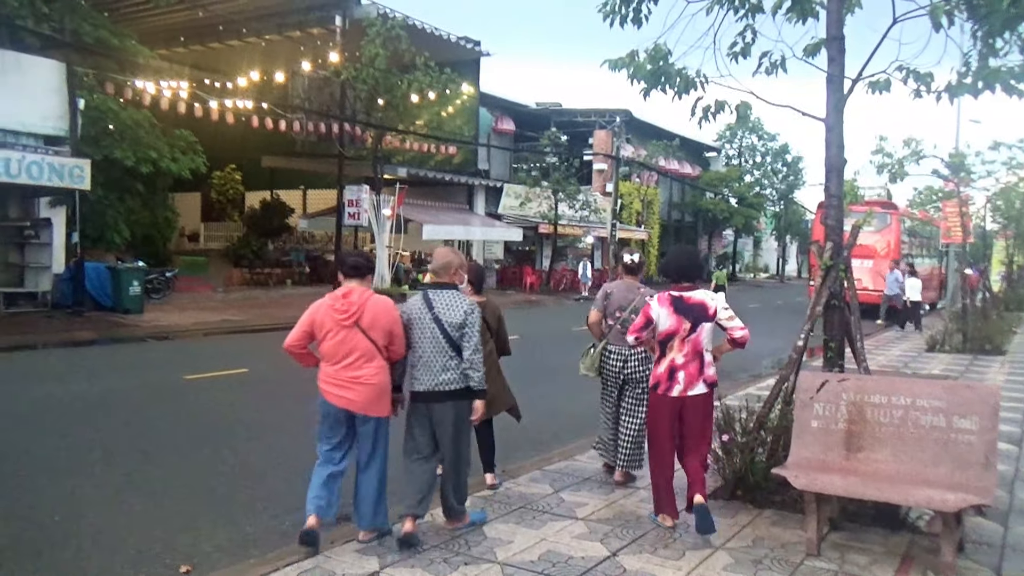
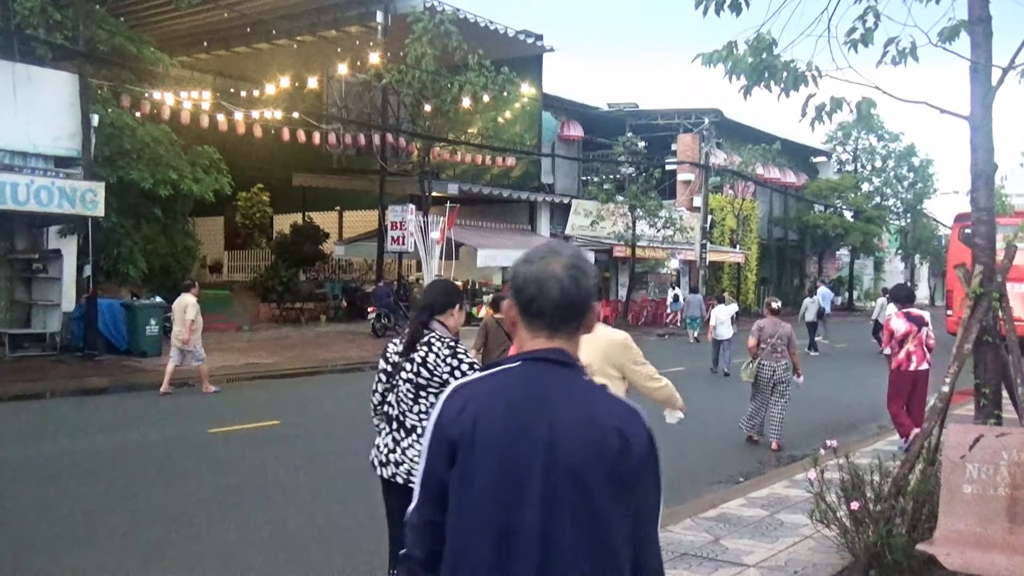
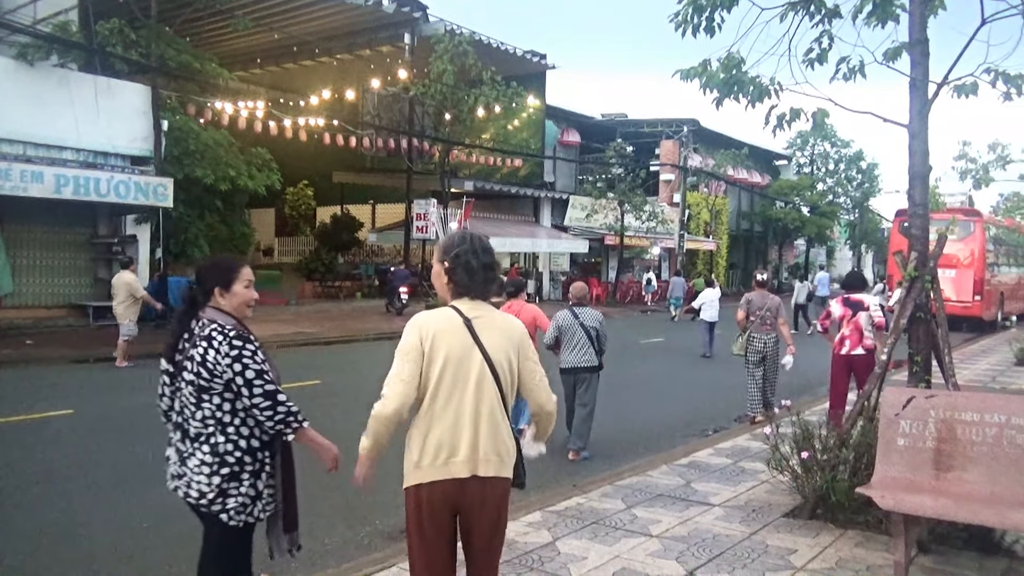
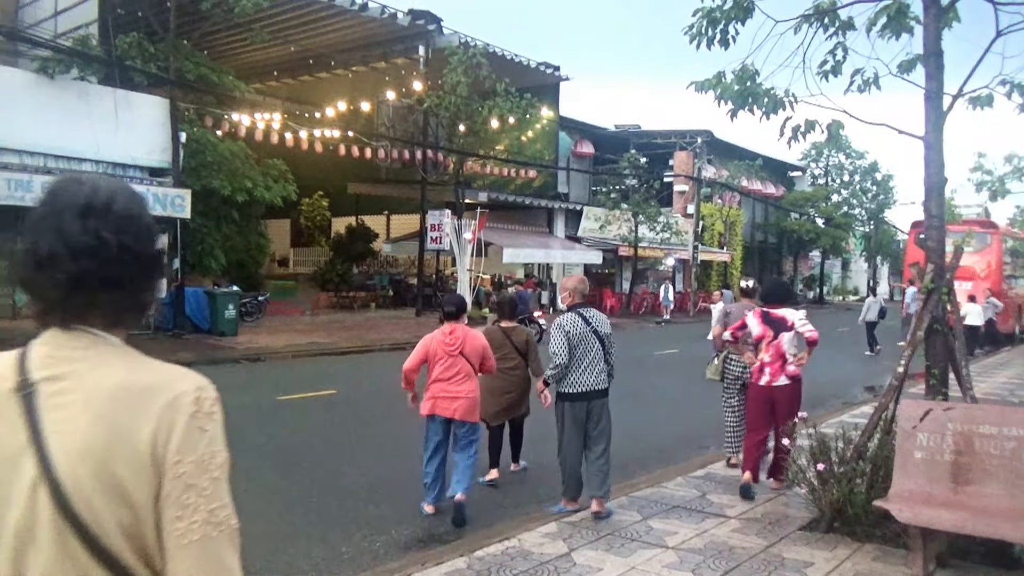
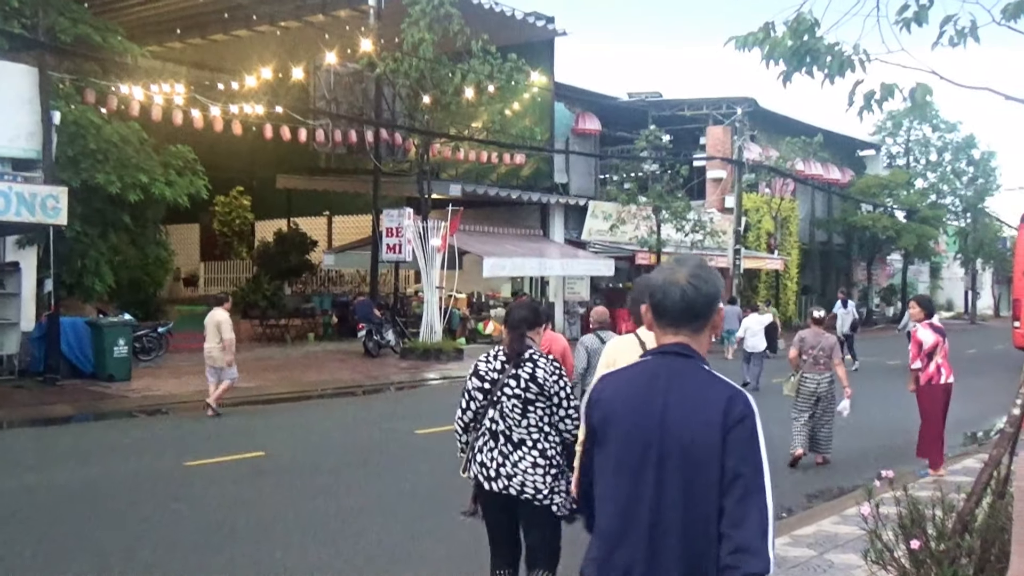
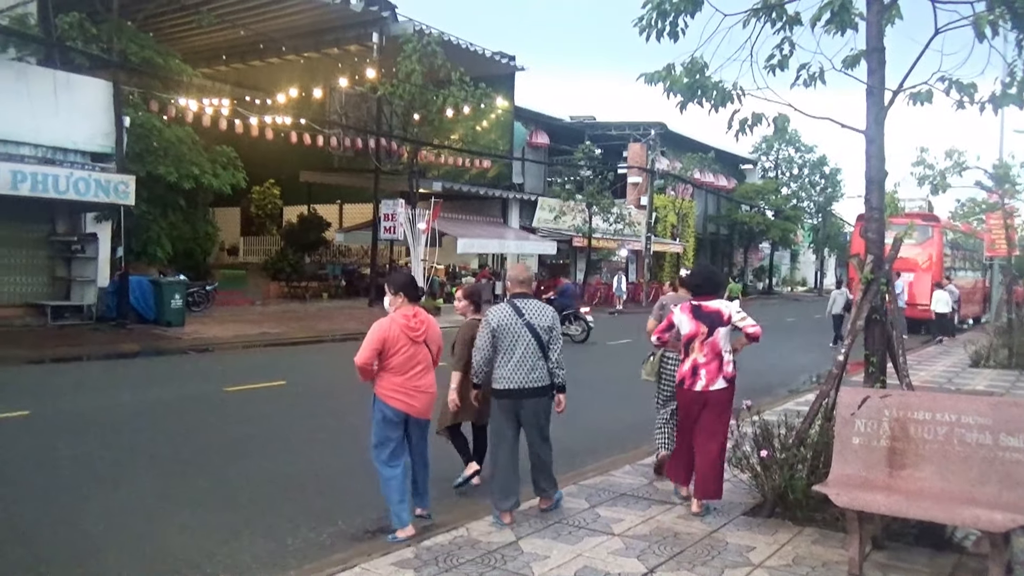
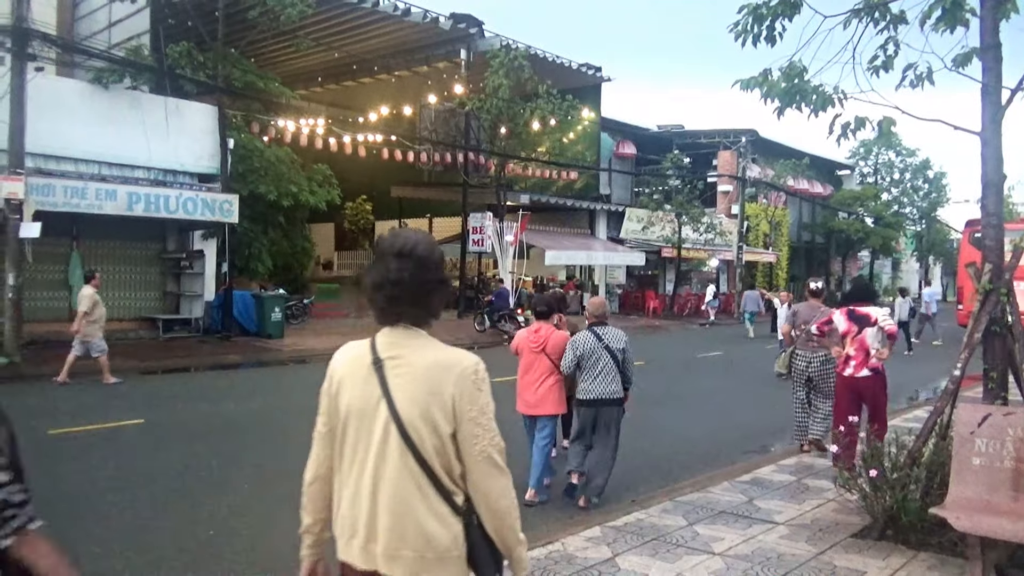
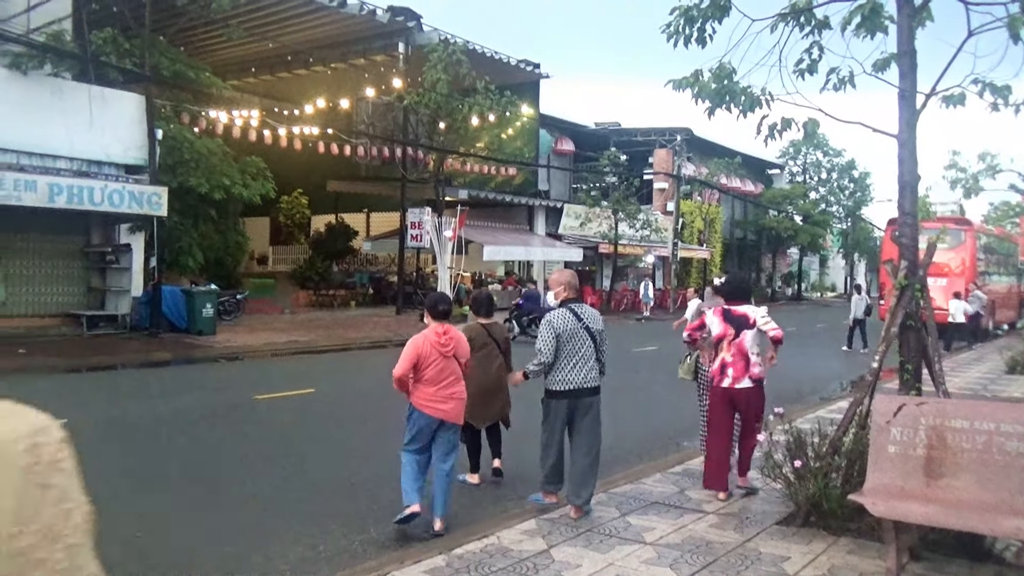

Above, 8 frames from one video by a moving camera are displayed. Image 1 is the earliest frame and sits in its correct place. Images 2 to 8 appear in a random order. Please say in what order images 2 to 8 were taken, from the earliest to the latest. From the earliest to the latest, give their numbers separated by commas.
6, 8, 4, 7, 3, 2, 5
